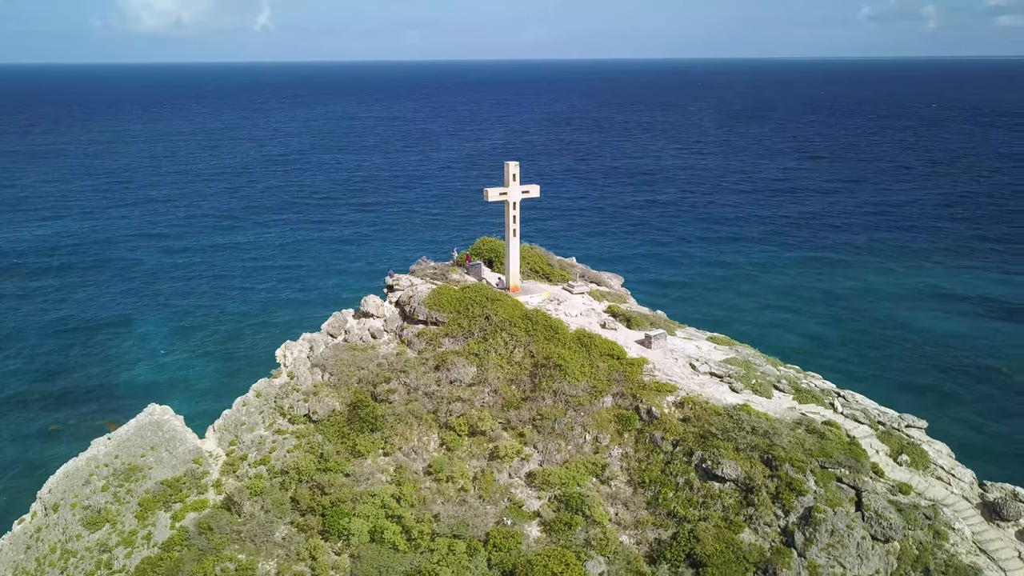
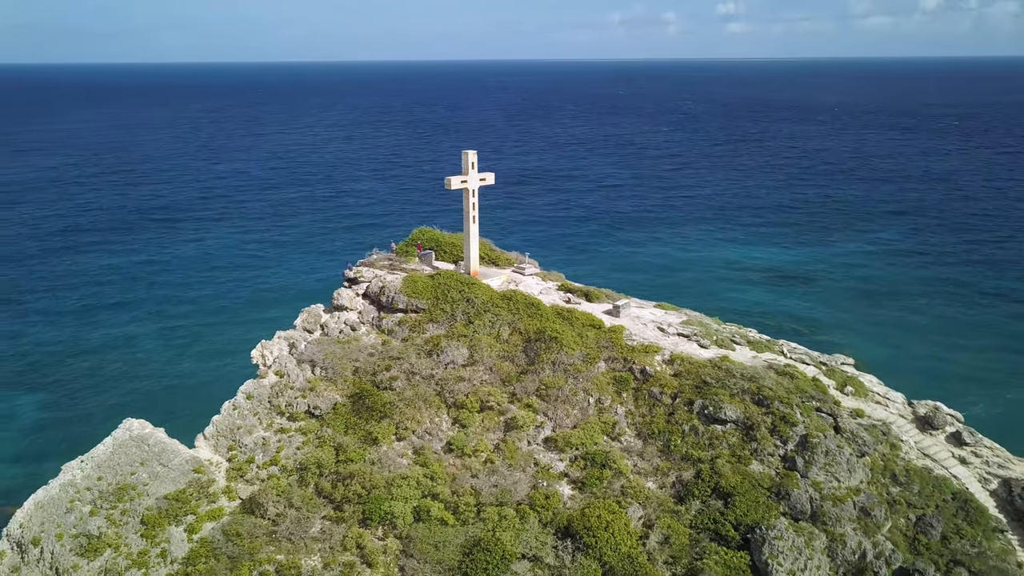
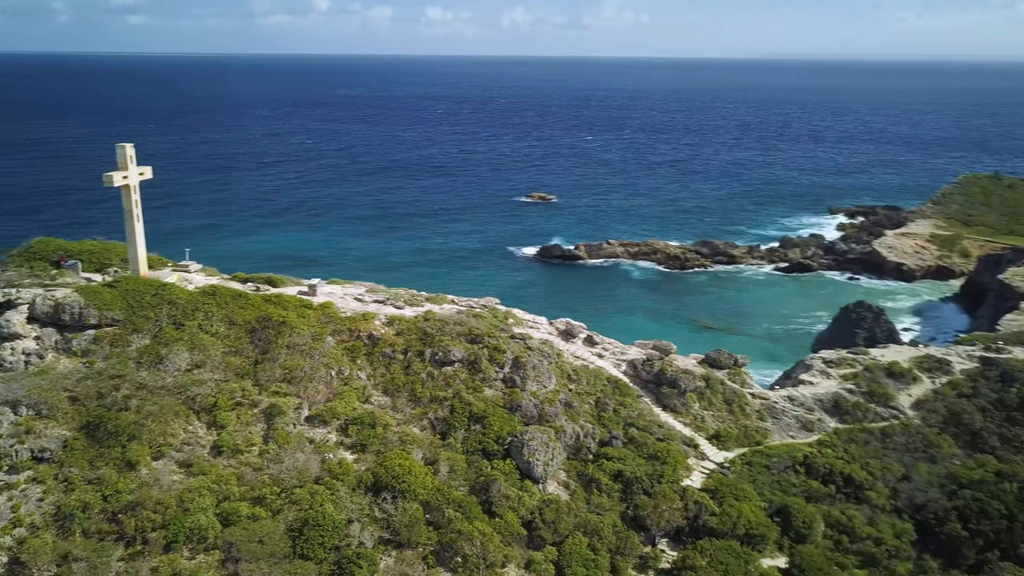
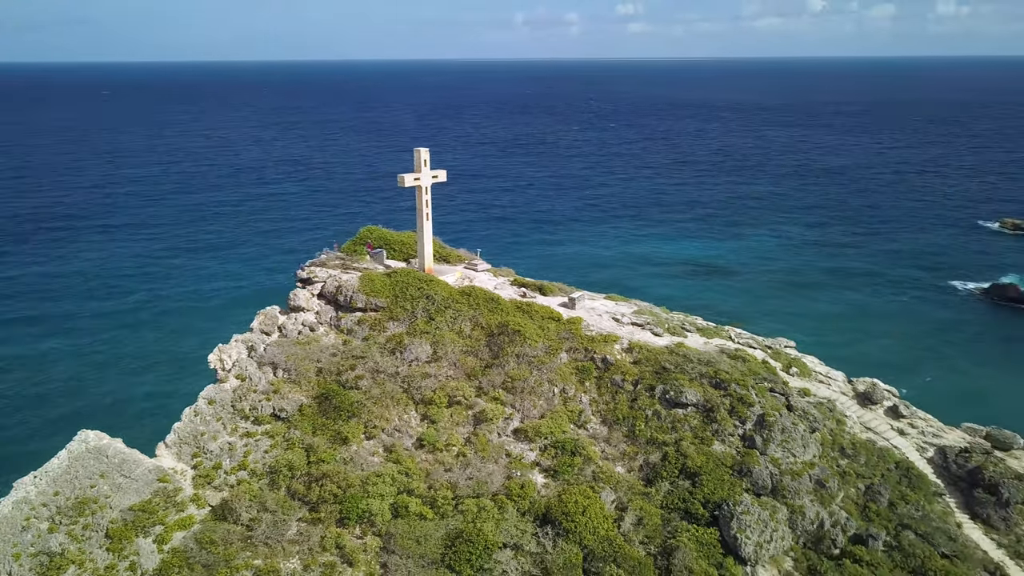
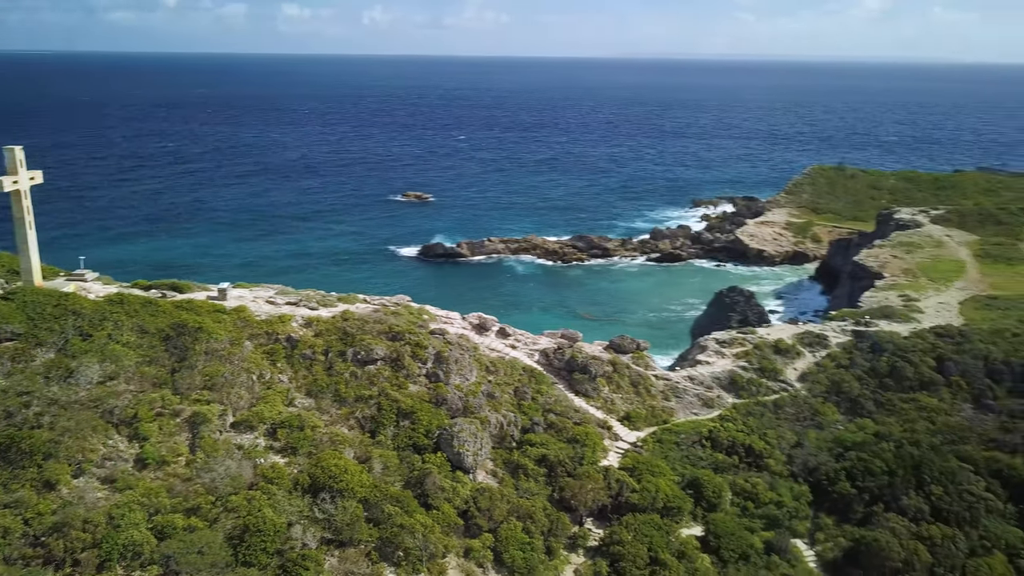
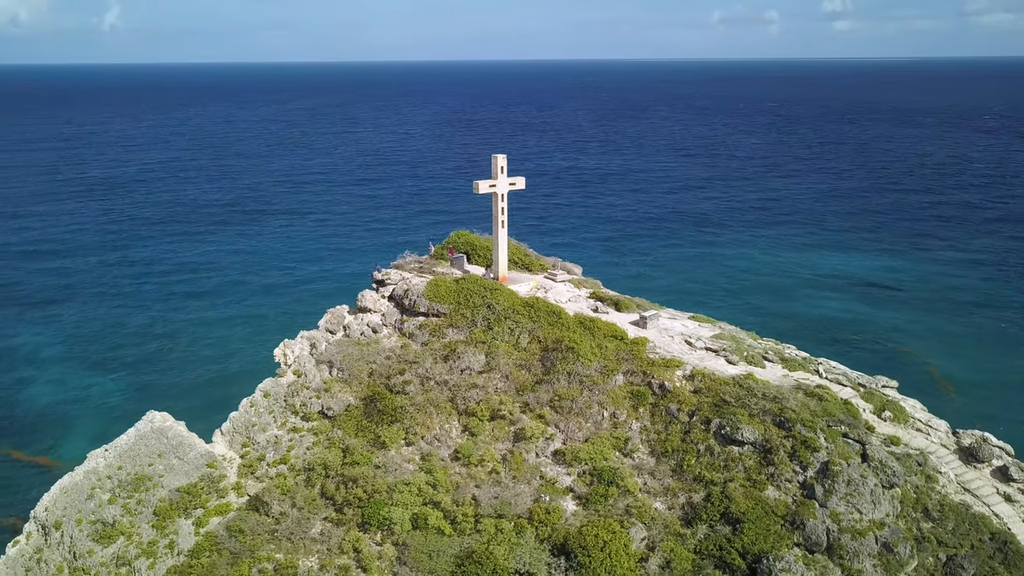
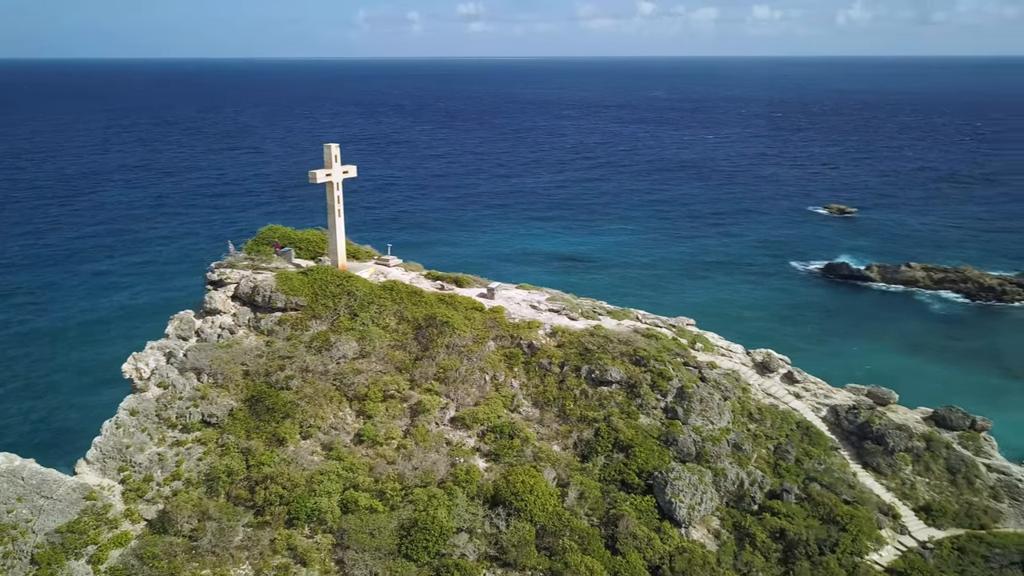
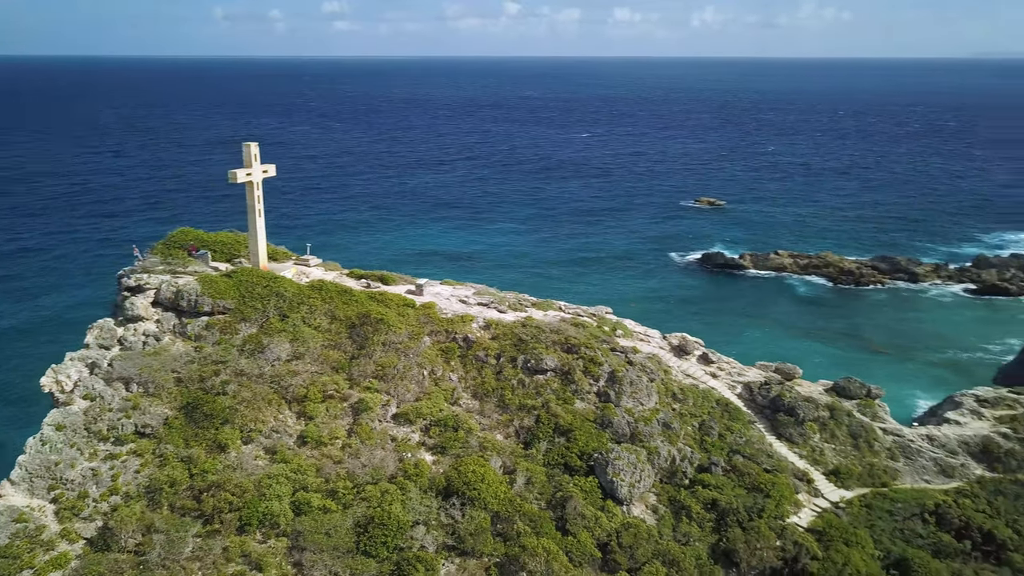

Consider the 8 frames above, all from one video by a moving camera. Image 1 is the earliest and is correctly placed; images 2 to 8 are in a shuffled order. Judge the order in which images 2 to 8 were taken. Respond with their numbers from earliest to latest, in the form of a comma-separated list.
6, 2, 4, 7, 8, 3, 5
